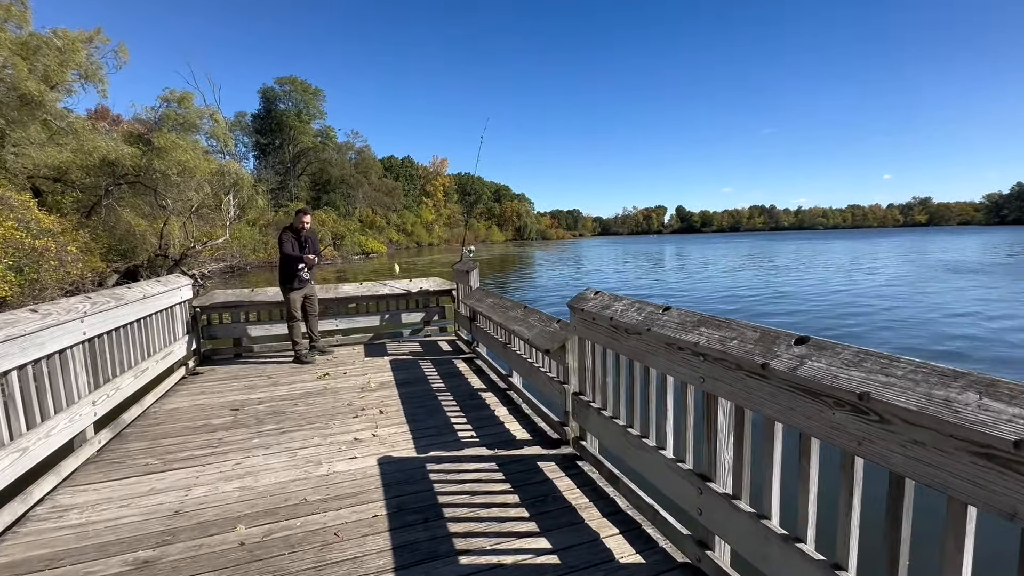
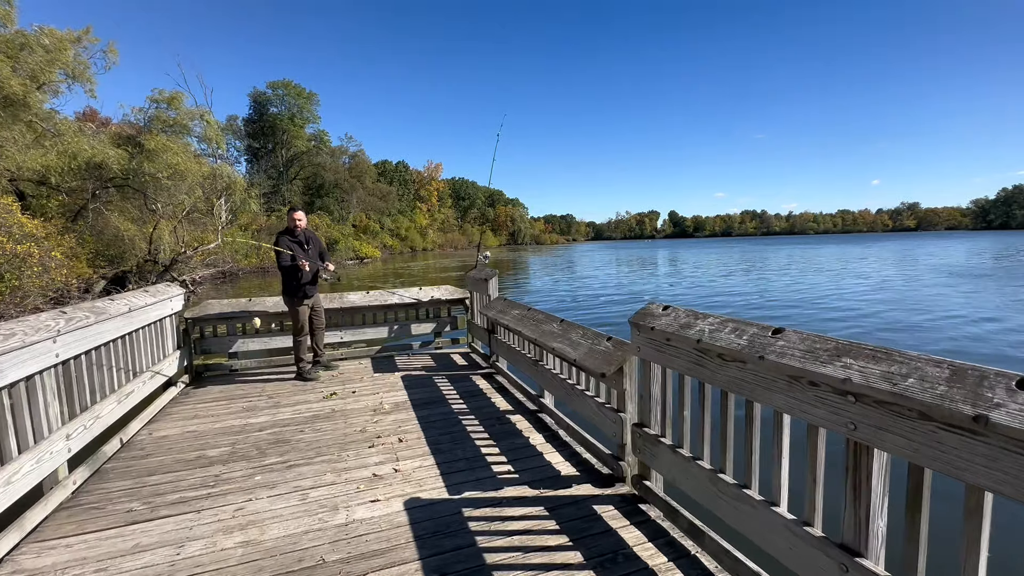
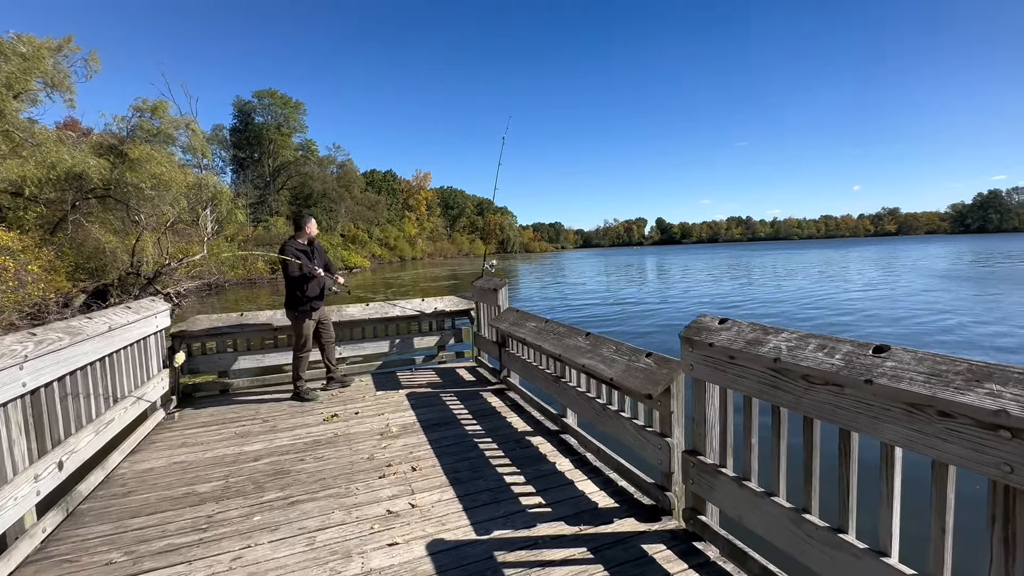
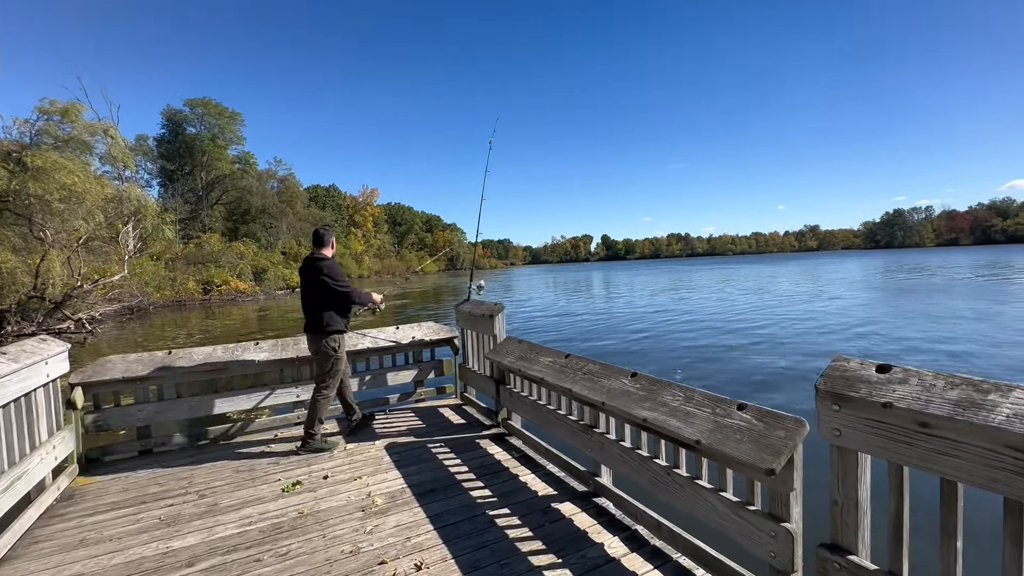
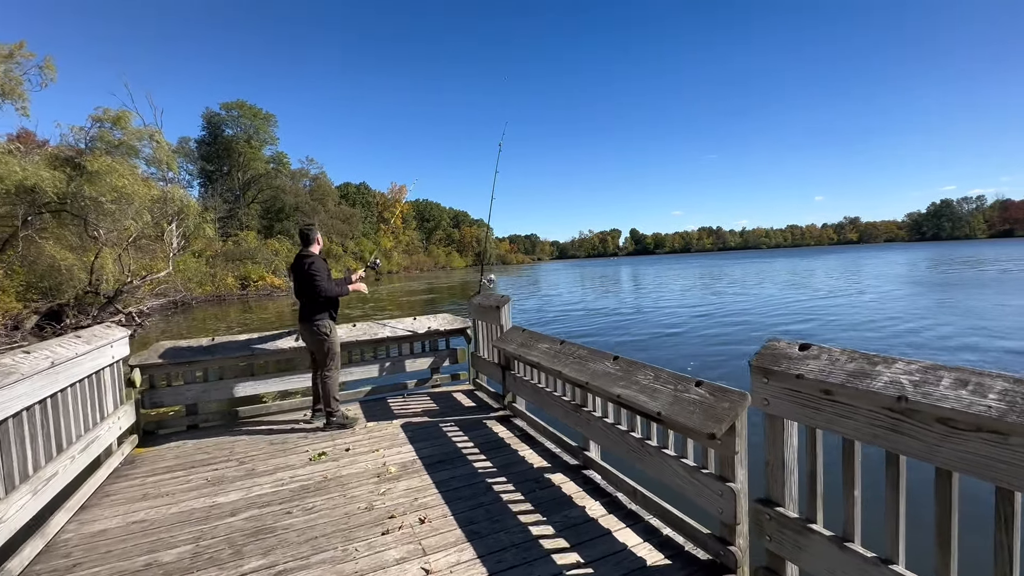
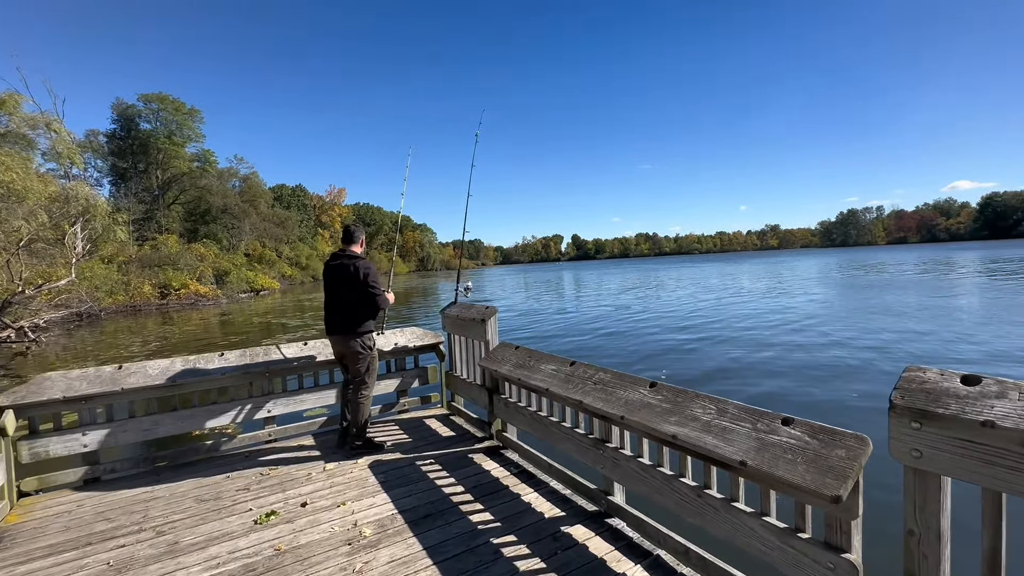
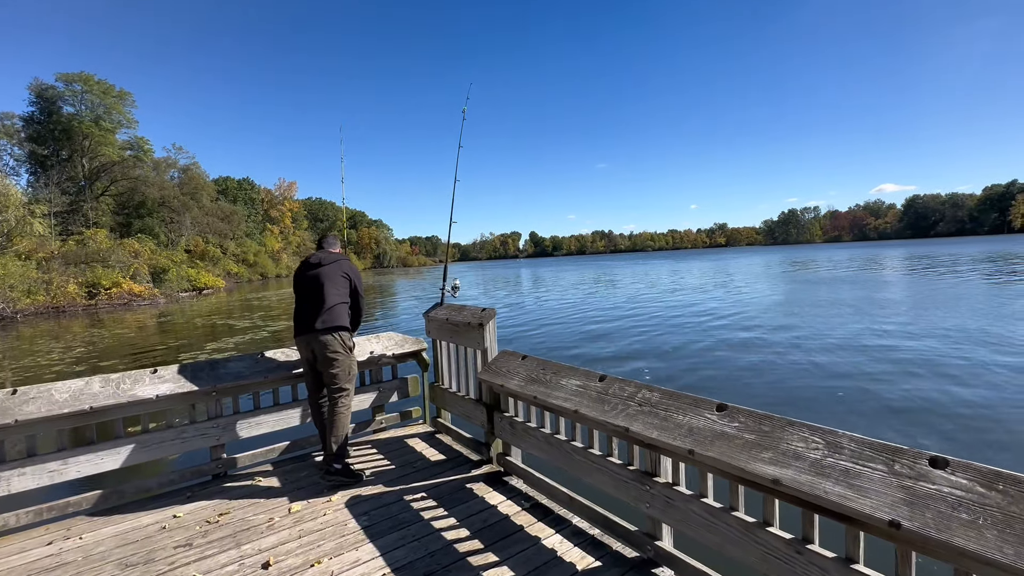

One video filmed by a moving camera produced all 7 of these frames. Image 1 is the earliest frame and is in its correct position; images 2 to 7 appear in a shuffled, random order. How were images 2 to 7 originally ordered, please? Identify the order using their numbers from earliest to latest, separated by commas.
2, 3, 5, 4, 6, 7
